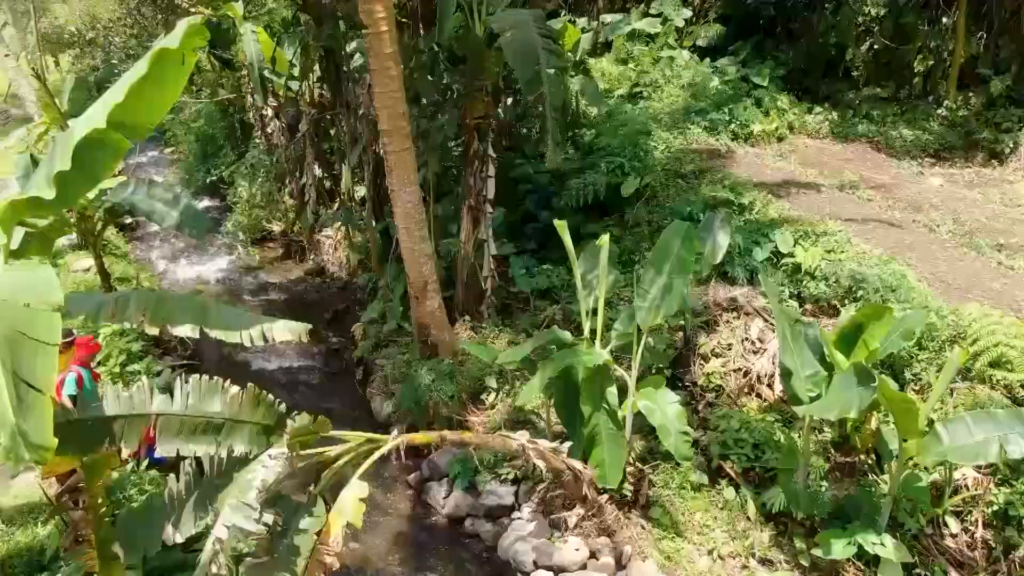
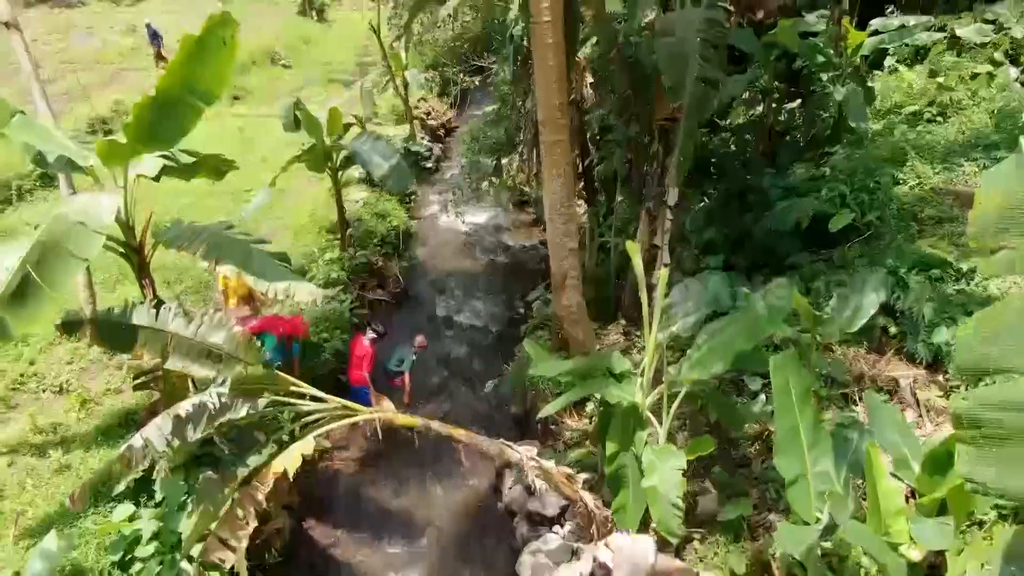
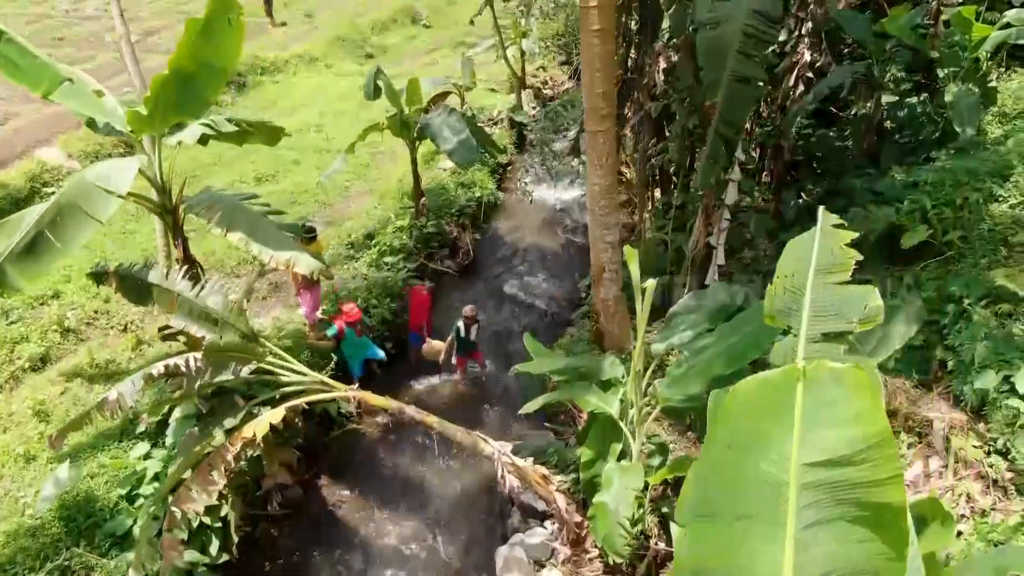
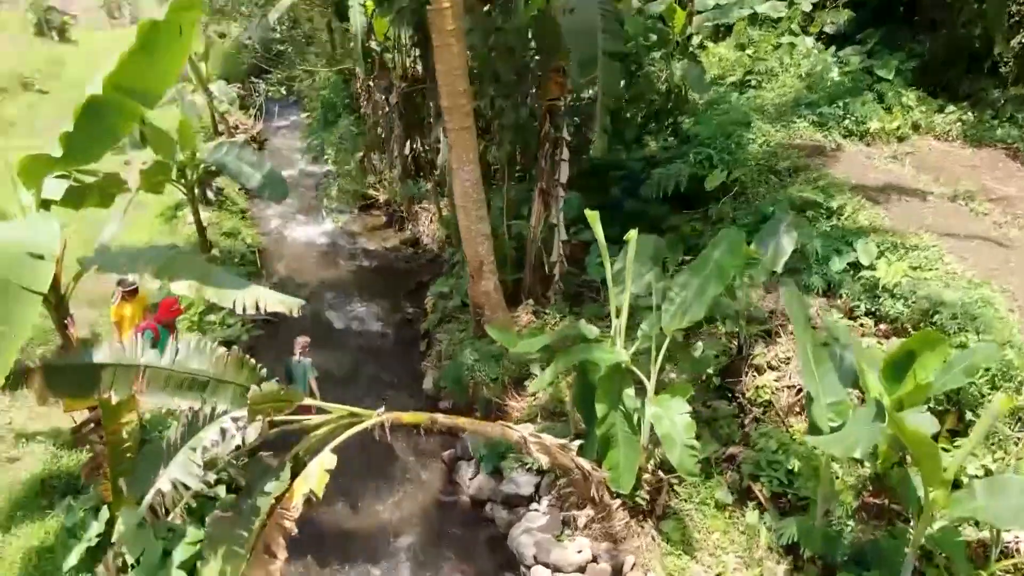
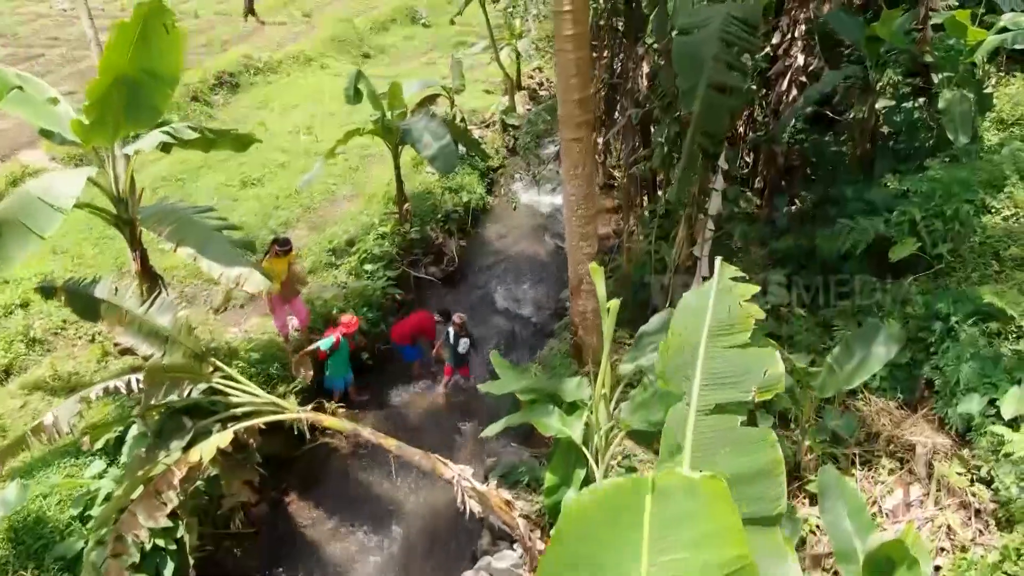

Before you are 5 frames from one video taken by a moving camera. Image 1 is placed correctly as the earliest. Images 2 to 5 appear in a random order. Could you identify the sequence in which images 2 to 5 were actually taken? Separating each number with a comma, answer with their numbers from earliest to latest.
4, 2, 3, 5
